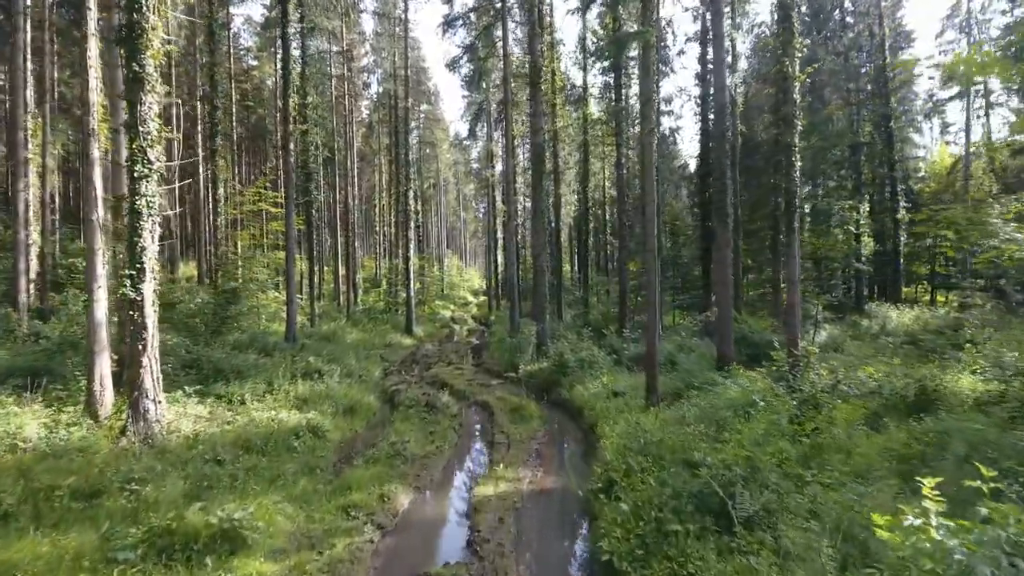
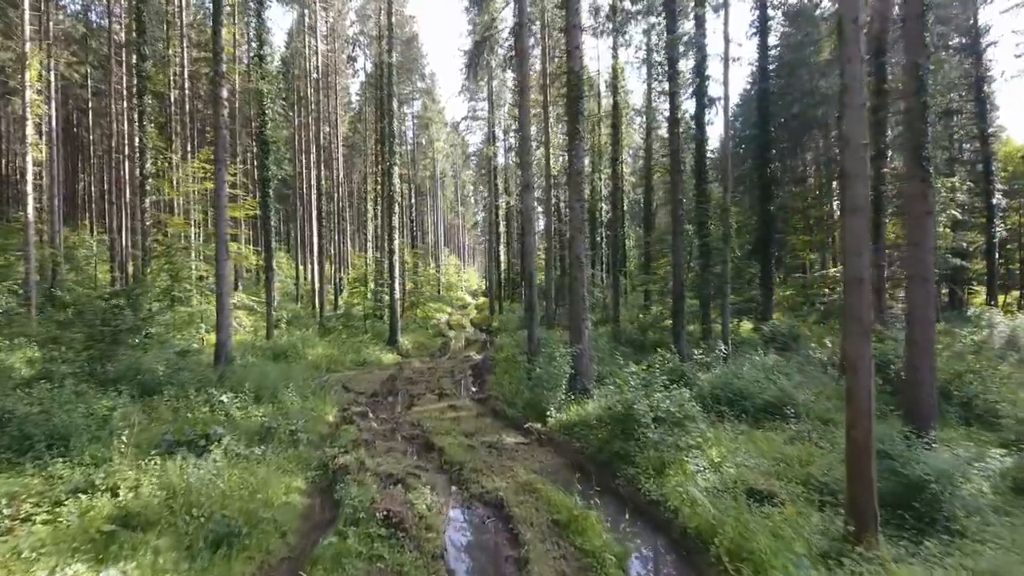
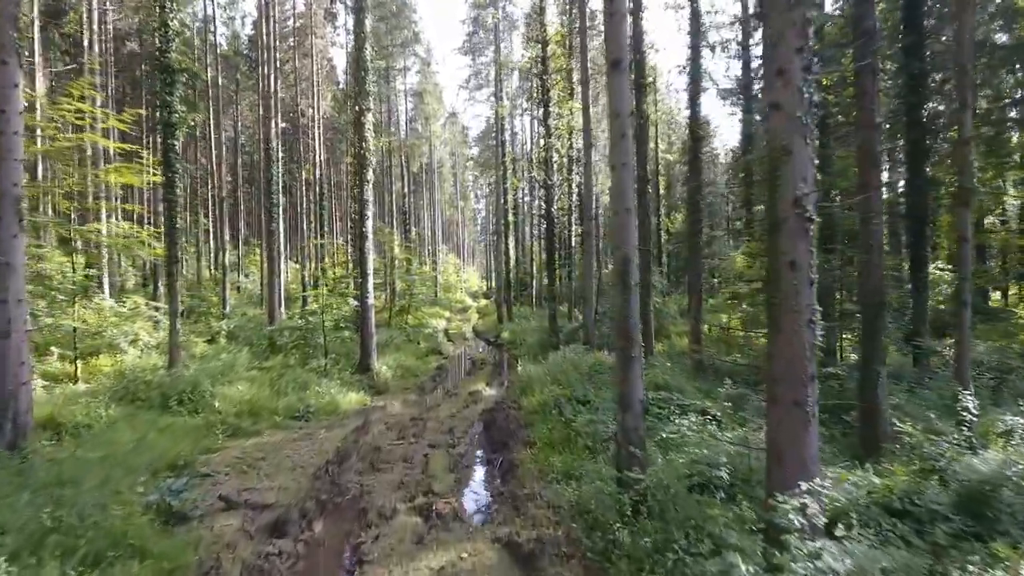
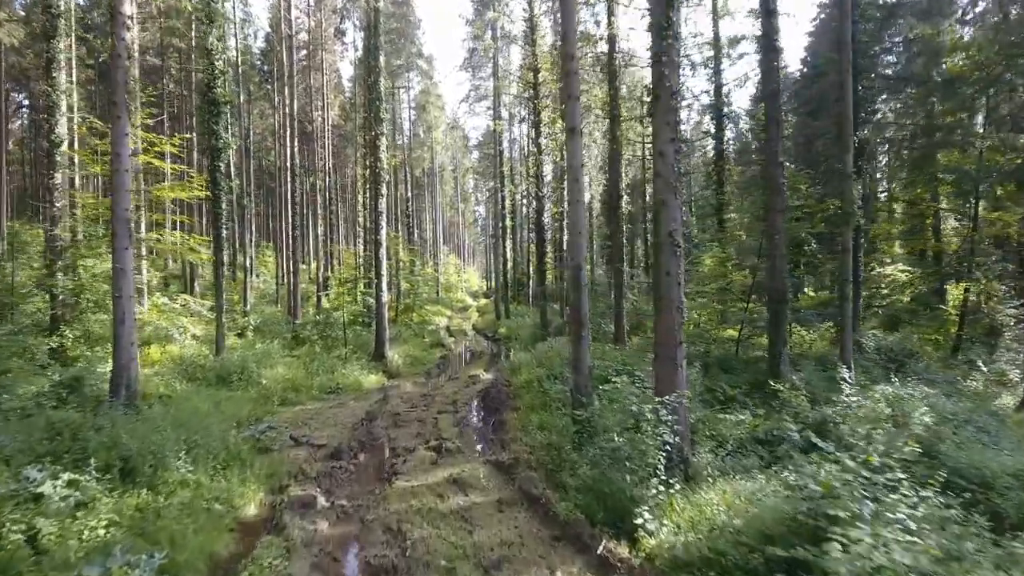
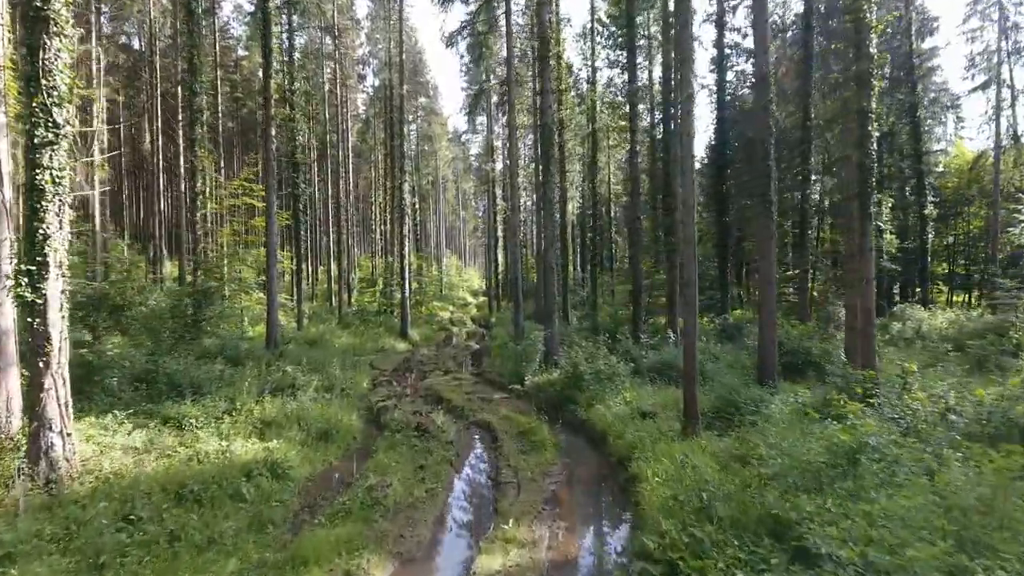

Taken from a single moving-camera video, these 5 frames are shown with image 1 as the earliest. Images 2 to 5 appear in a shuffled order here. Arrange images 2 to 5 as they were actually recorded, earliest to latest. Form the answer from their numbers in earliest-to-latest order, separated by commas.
5, 2, 4, 3
